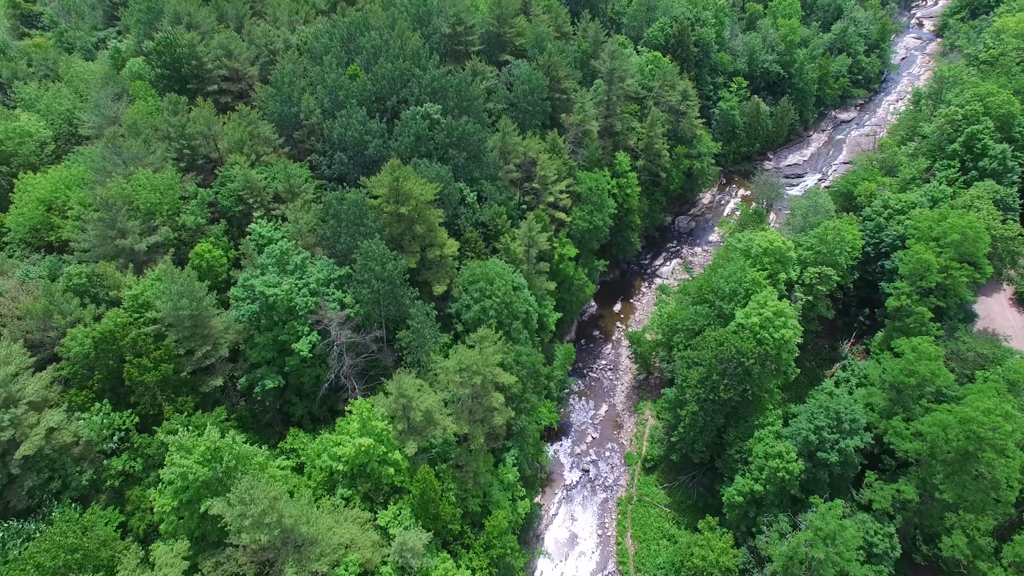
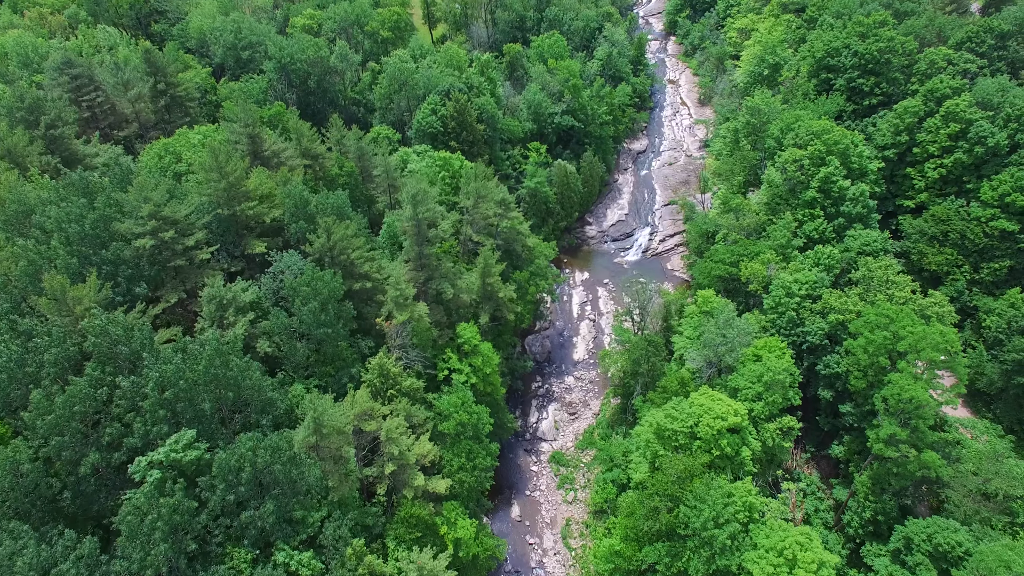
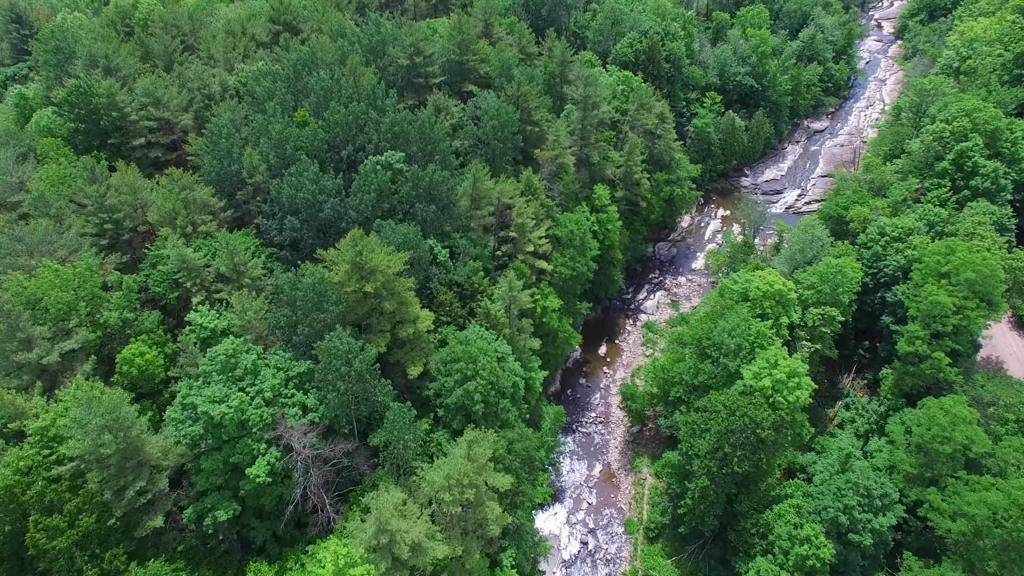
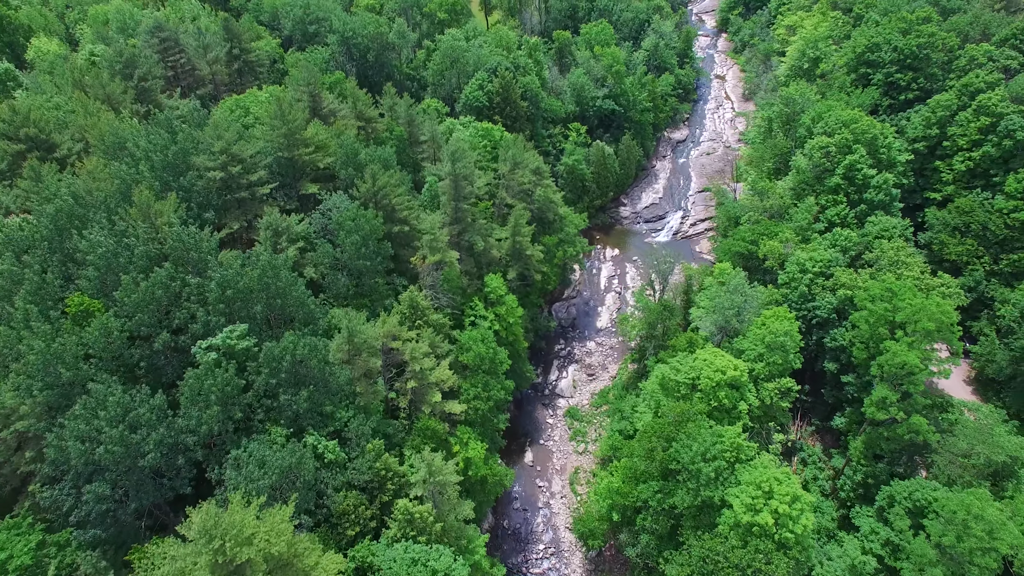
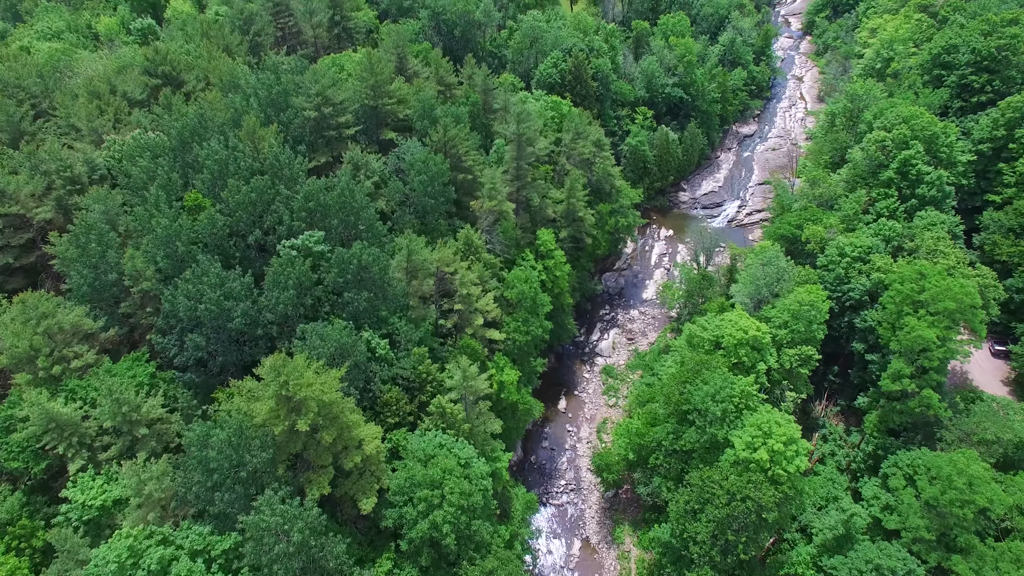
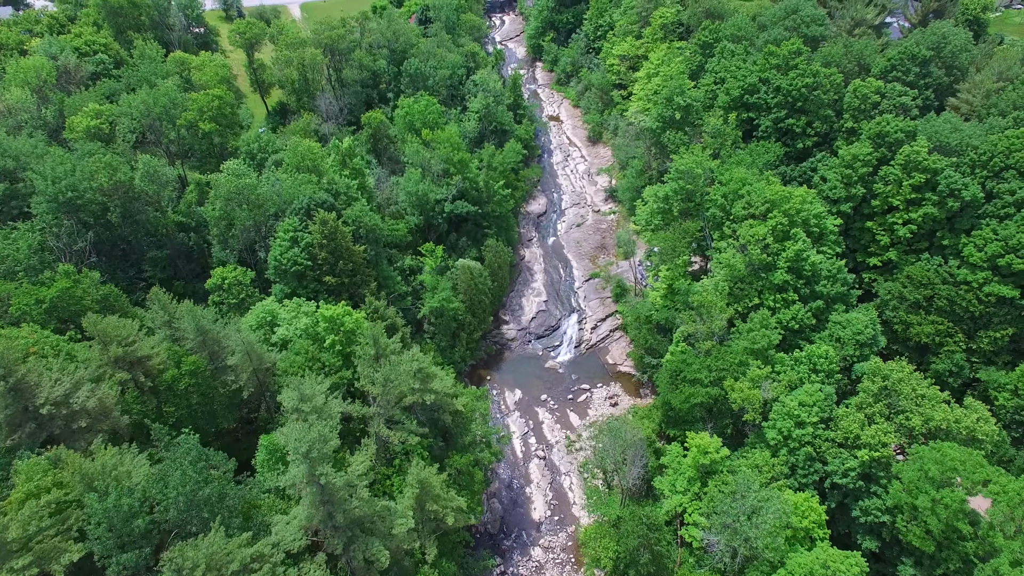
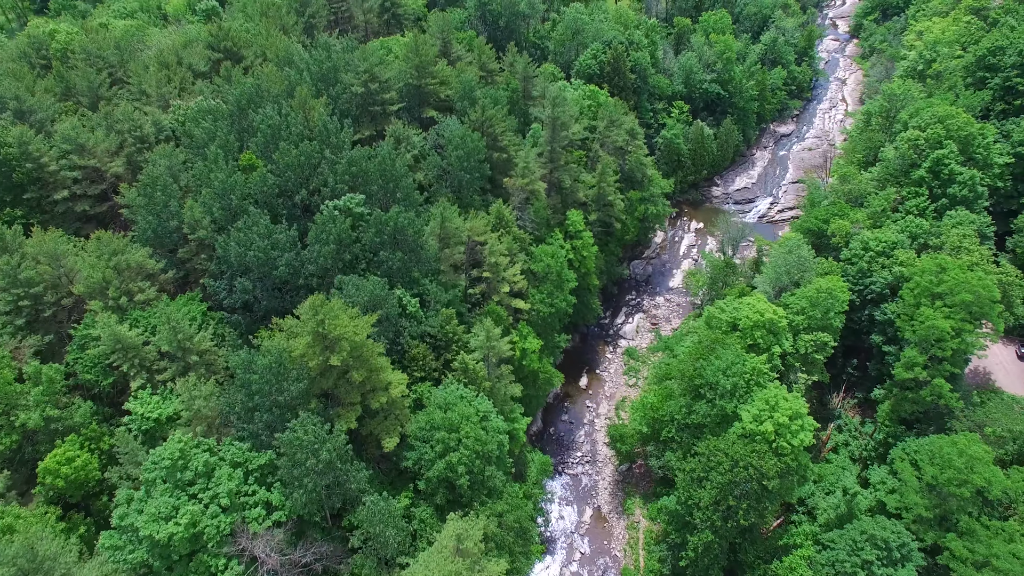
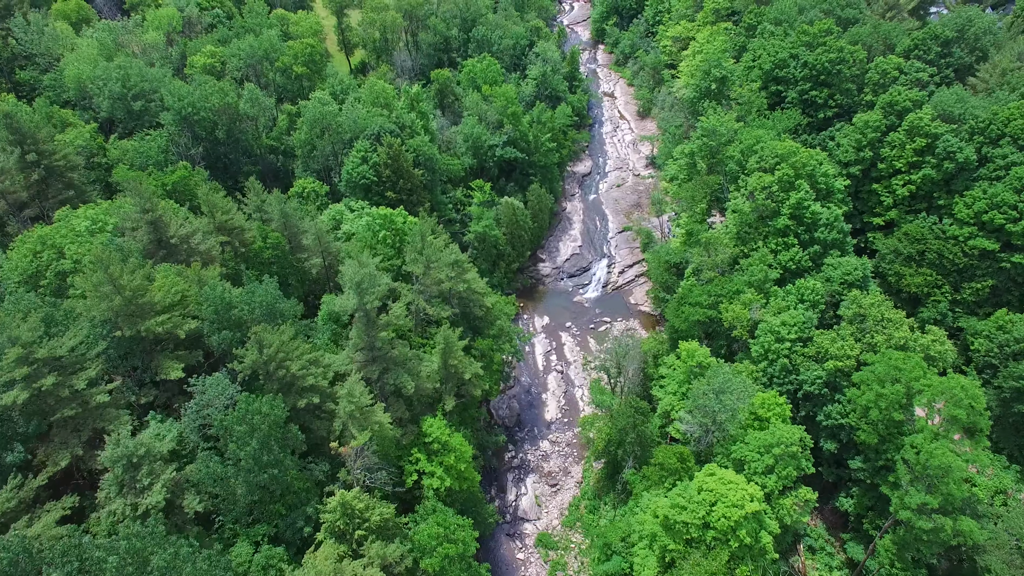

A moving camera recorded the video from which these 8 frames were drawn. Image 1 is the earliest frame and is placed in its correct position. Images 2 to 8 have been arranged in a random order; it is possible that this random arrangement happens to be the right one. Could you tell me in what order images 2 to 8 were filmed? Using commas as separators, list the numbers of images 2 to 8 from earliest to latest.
3, 7, 5, 4, 2, 8, 6
